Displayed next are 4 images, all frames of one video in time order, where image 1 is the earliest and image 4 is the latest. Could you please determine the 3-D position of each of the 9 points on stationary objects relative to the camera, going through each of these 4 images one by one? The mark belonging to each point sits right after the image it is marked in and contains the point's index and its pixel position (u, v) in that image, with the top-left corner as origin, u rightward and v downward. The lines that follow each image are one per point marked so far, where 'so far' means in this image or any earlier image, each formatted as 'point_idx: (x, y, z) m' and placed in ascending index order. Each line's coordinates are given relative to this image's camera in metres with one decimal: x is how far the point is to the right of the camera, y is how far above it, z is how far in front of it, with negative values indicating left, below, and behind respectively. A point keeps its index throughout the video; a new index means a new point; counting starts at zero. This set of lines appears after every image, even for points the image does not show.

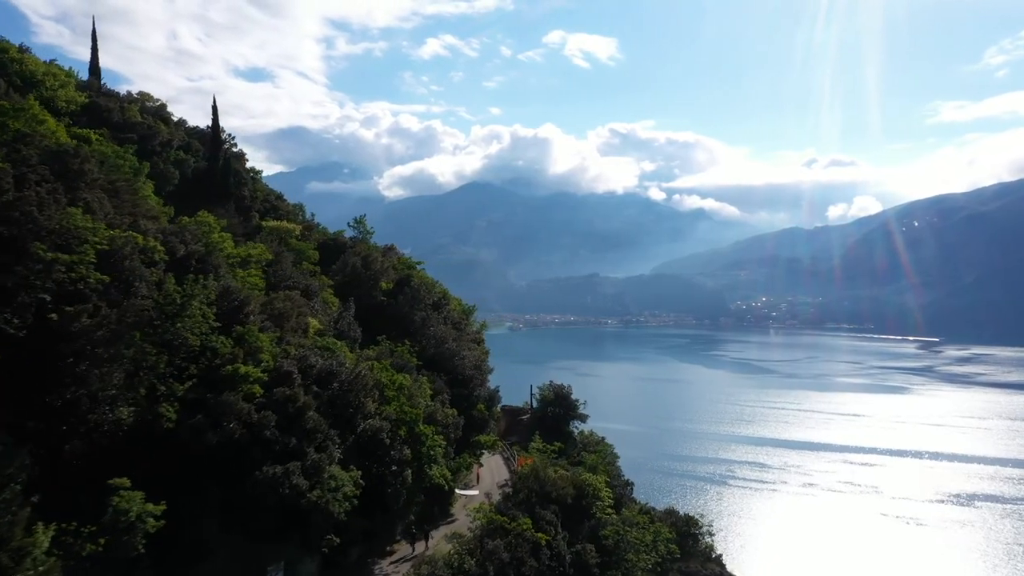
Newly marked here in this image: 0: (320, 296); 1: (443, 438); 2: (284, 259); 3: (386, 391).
0: (-4.1, -0.1, +17.3) m
1: (-1.4, -2.8, +15.3) m
2: (-5.4, +0.7, +19.0) m
3: (-2.2, -1.8, +14.0) m
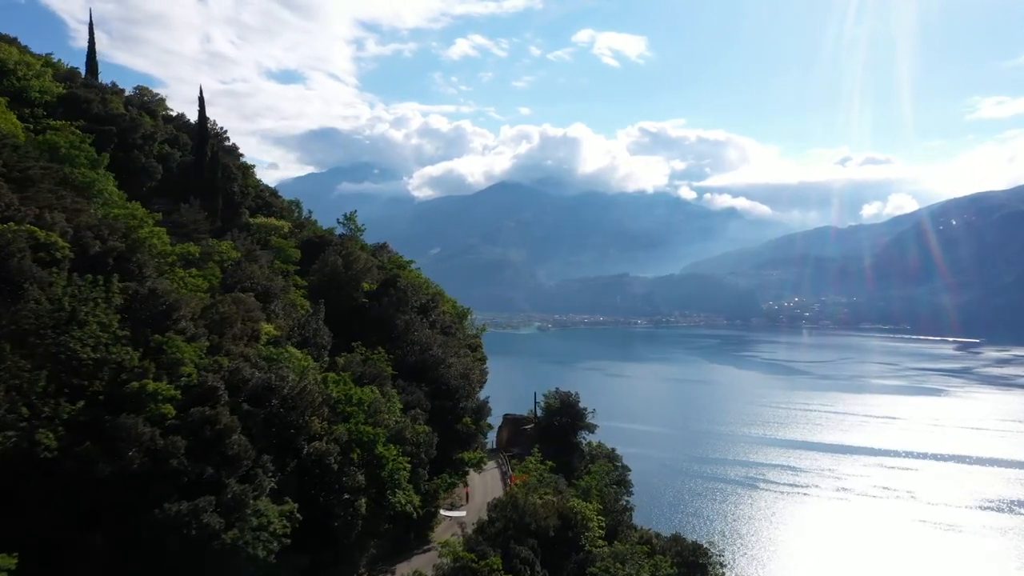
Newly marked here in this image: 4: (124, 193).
0: (-4.4, -0.2, +15.7) m
1: (-1.7, -2.9, +13.6) m
2: (-5.6, +0.7, +17.5) m
3: (-2.6, -1.8, +12.3) m
4: (-8.6, +2.1, +17.9) m
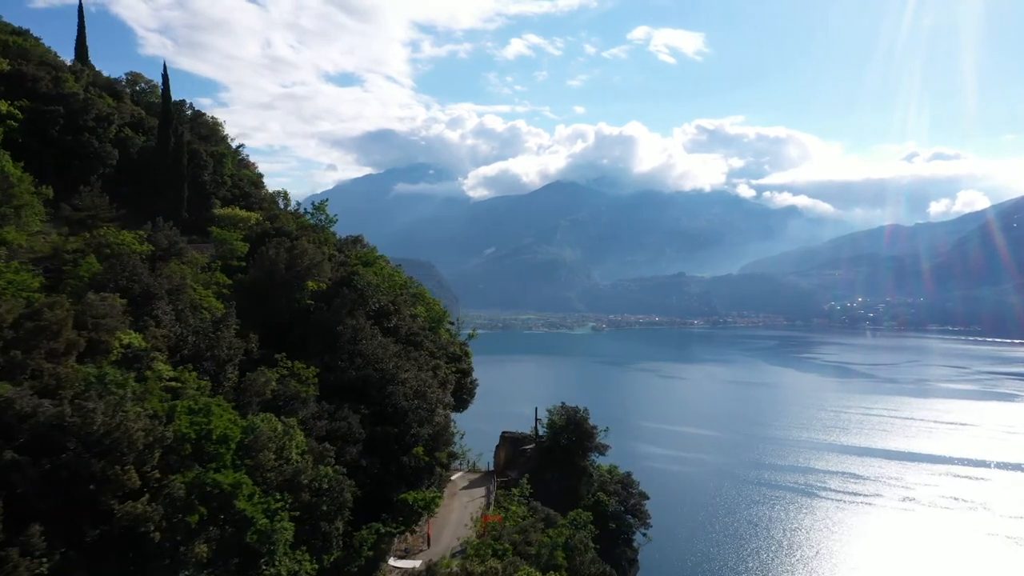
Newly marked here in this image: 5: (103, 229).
0: (-5.2, -0.2, +12.7) m
1: (-2.6, -2.9, +10.4) m
2: (-6.3, +0.7, +14.5) m
3: (-3.6, -1.8, +9.1) m
4: (-9.2, +2.1, +15.1) m
5: (-7.2, +1.1, +14.1) m
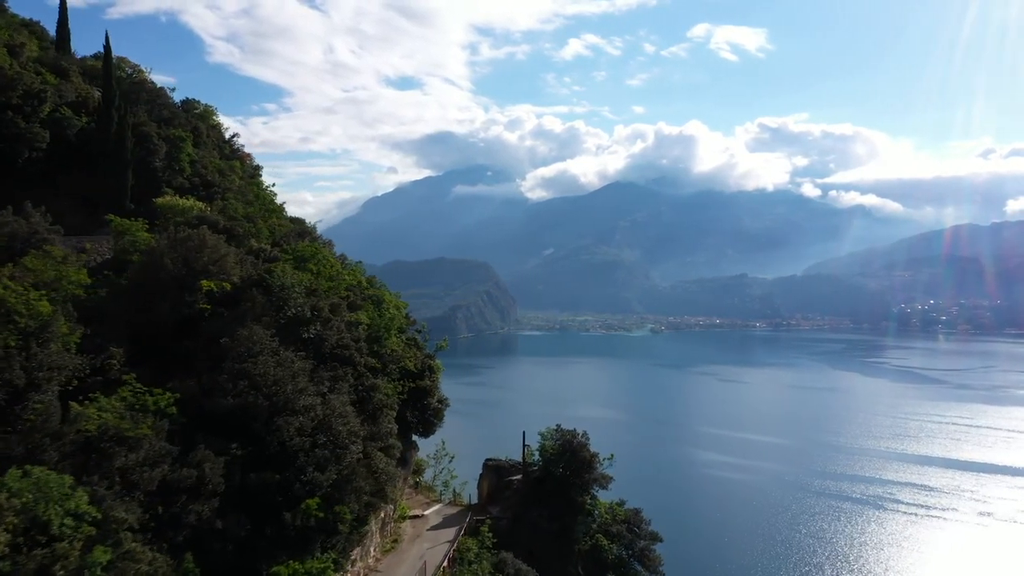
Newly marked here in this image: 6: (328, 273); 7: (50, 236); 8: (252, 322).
0: (-6.3, -0.2, +9.5) m
1: (-3.9, -2.9, +7.1) m
2: (-7.2, +0.7, +11.5) m
3: (-5.0, -1.8, +5.9) m
4: (-10.1, +2.1, +12.3) m
5: (-8.2, +1.0, +11.2) m
6: (-3.6, +0.3, +15.7) m
7: (-7.4, +0.9, +12.9) m
8: (-3.8, -0.7, +12.3) m
